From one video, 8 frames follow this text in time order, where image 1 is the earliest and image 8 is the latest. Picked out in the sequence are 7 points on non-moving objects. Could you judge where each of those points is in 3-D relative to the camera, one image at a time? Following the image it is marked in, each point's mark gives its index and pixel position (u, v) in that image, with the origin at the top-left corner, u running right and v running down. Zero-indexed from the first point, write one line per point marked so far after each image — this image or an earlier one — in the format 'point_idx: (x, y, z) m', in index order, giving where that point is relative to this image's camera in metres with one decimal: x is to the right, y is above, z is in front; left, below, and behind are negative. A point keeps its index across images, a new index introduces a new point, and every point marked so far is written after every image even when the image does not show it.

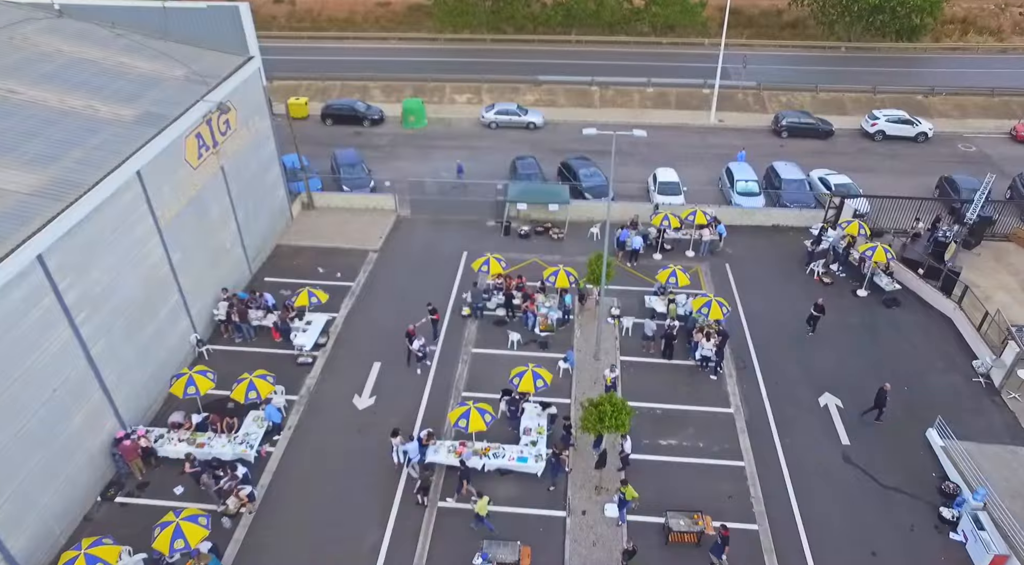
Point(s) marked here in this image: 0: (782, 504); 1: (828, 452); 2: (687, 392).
0: (+6.5, -5.3, +16.7) m
1: (+8.2, -4.3, +18.0) m
2: (+4.9, -3.0, +19.6) m
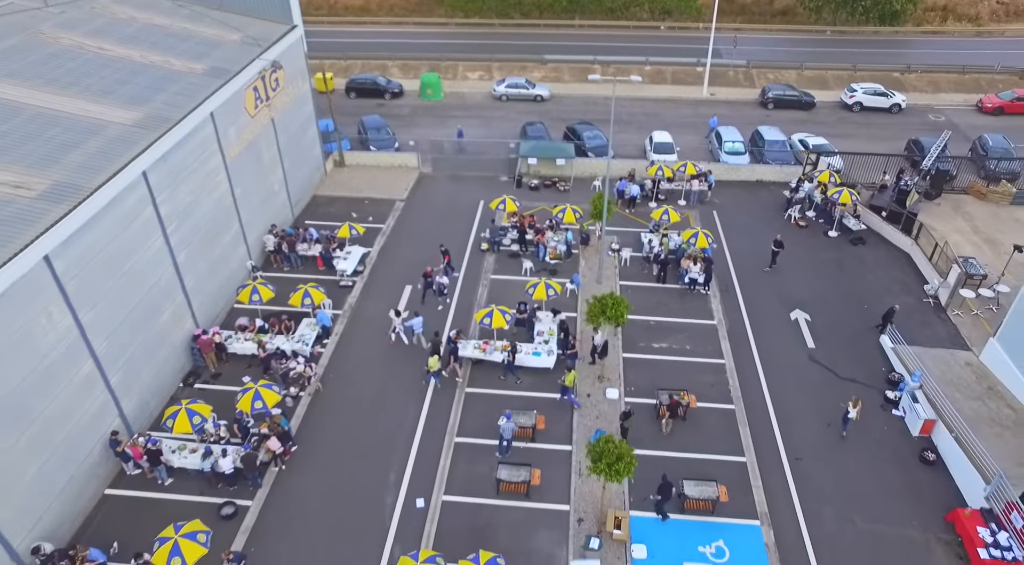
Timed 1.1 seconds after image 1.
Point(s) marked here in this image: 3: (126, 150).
0: (+7.0, -3.0, +19.9) m
1: (+8.7, -2.1, +21.2) m
2: (+5.4, -0.8, +22.8) m
3: (-9.9, +3.4, +18.1) m
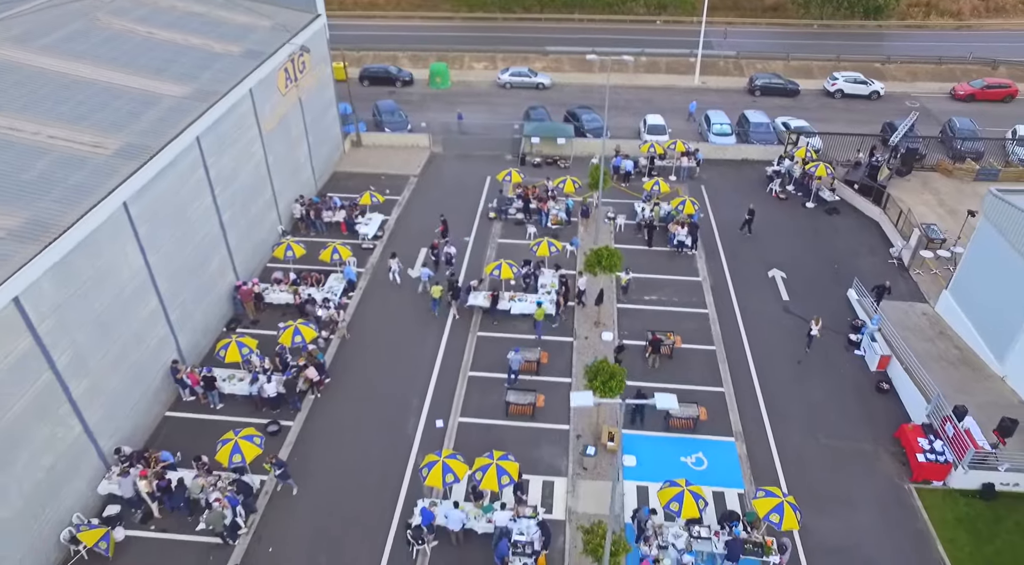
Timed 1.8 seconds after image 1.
0: (+7.2, -1.6, +22.5) m
1: (+8.9, -0.7, +23.8) m
2: (+5.6, +0.6, +25.4) m
3: (-9.7, +4.8, +20.7) m
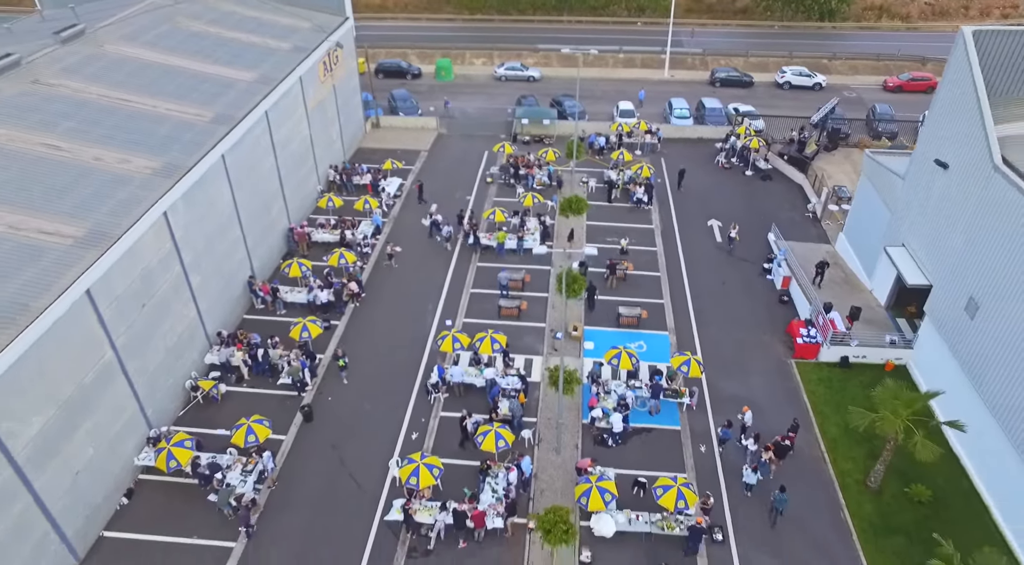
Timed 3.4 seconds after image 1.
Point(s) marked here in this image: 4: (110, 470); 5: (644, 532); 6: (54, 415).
0: (+6.8, +0.8, +29.2) m
1: (+8.5, +1.7, +30.5) m
2: (+5.2, +3.0, +32.1) m
3: (-10.0, +7.2, +27.4) m
4: (-10.6, -4.9, +18.6) m
5: (+3.4, -6.4, +18.1) m
6: (-10.8, -3.2, +16.6) m
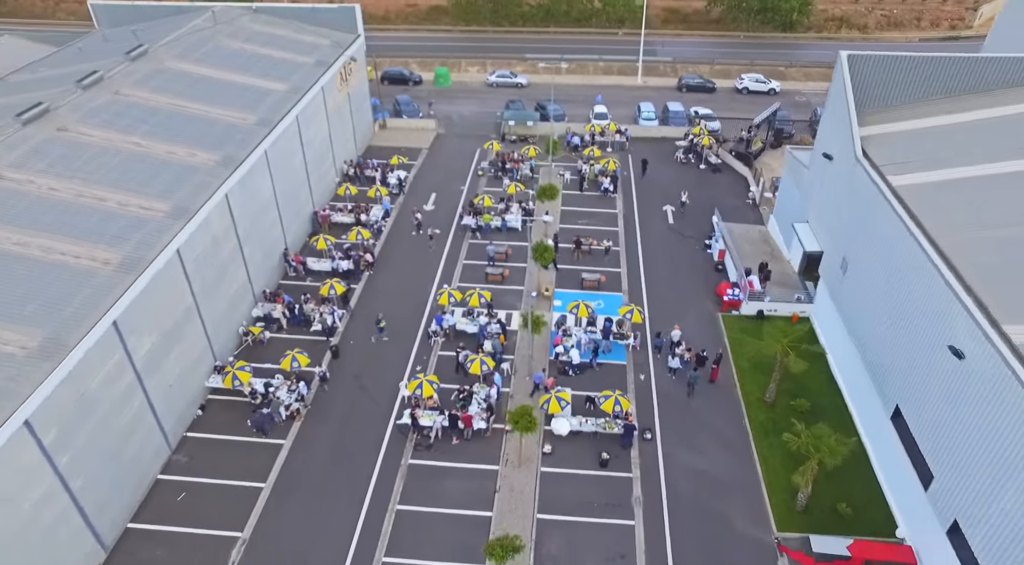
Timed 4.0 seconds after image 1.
0: (+6.1, +2.1, +35.4) m
1: (+7.8, +3.0, +36.8) m
2: (+4.5, +4.3, +38.3) m
3: (-10.7, +8.5, +33.6) m
4: (-11.3, -3.6, +24.8) m
5: (+2.8, -5.1, +24.3) m
6: (-11.5, -1.9, +22.8) m
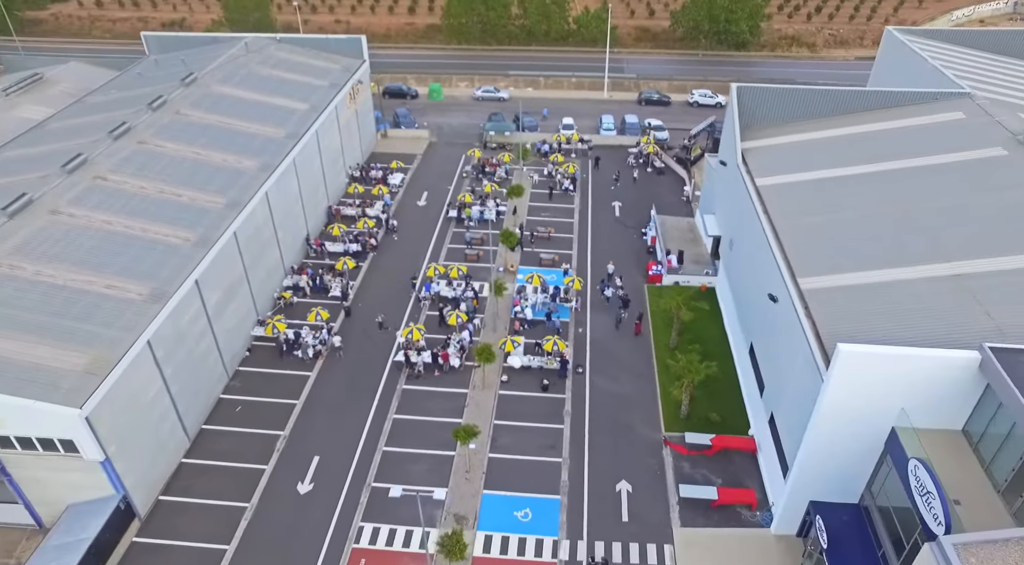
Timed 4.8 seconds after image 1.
0: (+4.6, +3.3, +44.2) m
1: (+6.3, +4.2, +45.5) m
2: (+3.0, +5.5, +47.1) m
3: (-12.2, +9.7, +42.3) m
4: (-12.9, -2.4, +33.6) m
5: (+1.2, -3.9, +33.0) m
6: (-13.0, -0.7, +31.5) m
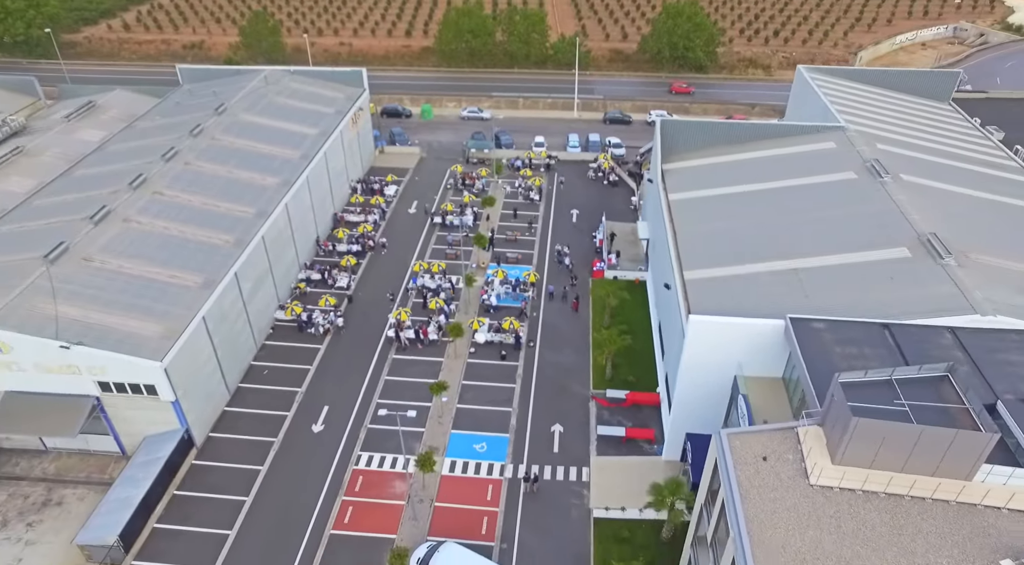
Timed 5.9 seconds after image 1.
0: (+2.6, +3.7, +53.3) m
1: (+4.3, +4.6, +54.7) m
2: (+1.1, +5.9, +56.2) m
3: (-14.2, +10.1, +51.5) m
4: (-14.9, -2.0, +42.8) m
5: (-0.8, -3.5, +42.2) m
6: (-15.0, -0.2, +40.7) m
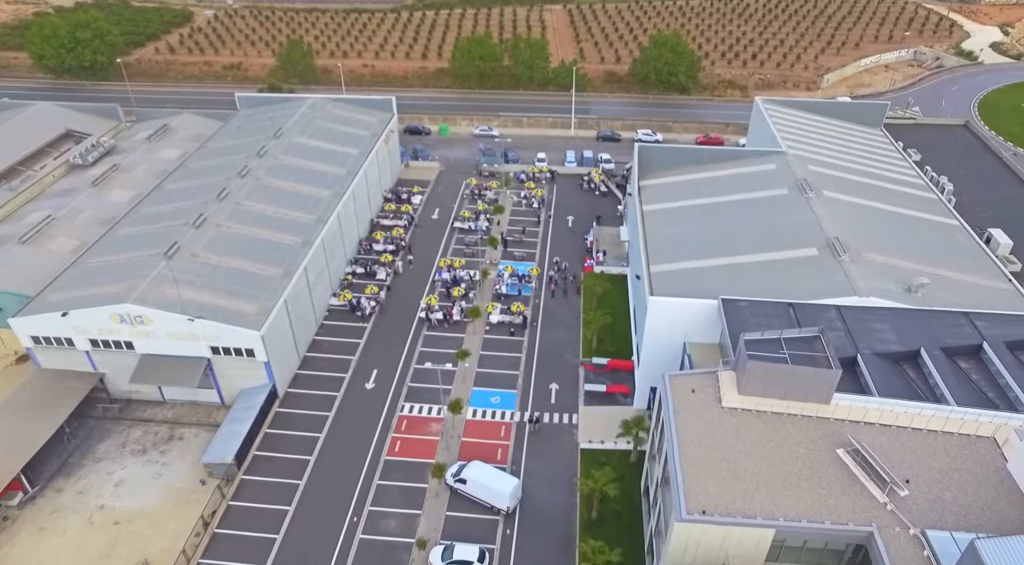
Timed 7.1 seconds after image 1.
0: (+3.2, +4.2, +64.3) m
1: (+4.9, +5.1, +65.6) m
2: (+1.6, +6.4, +67.2) m
3: (-13.6, +10.7, +62.6) m
4: (-14.4, -1.4, +53.8) m
5: (-0.3, -2.9, +53.2) m
6: (-14.5, +0.4, +51.8) m
